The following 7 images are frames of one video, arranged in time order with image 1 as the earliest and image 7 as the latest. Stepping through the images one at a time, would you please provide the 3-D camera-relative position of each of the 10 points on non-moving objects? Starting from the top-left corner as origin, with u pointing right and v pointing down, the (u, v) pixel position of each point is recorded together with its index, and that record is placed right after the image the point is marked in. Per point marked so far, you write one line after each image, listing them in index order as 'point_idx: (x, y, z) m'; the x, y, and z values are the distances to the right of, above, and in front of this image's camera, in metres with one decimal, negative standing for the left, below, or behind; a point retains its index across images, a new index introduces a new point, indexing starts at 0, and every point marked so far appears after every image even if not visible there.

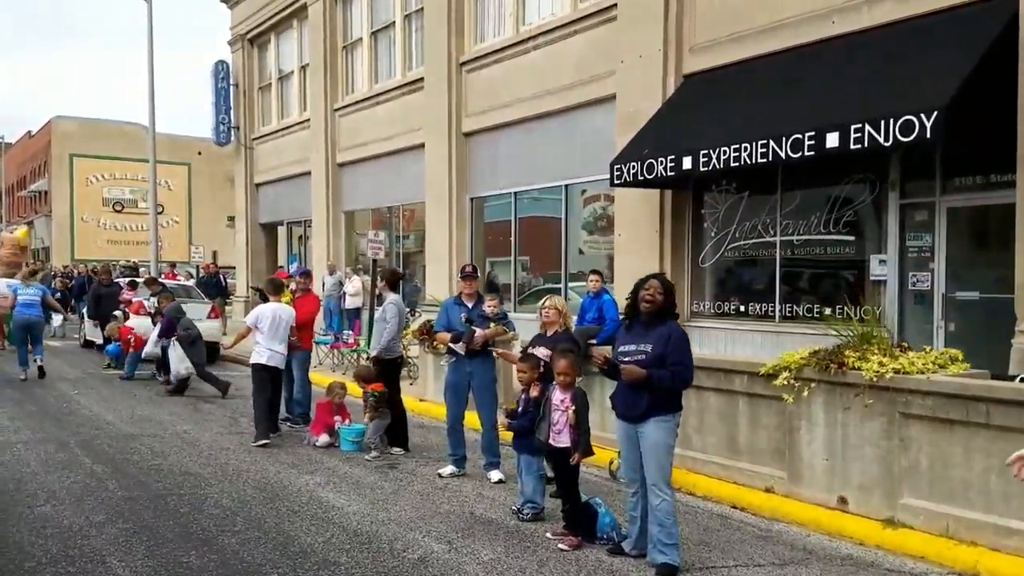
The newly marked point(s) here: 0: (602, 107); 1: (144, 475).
0: (+1.4, +2.8, +13.3) m
1: (-2.7, -1.4, +6.5) m
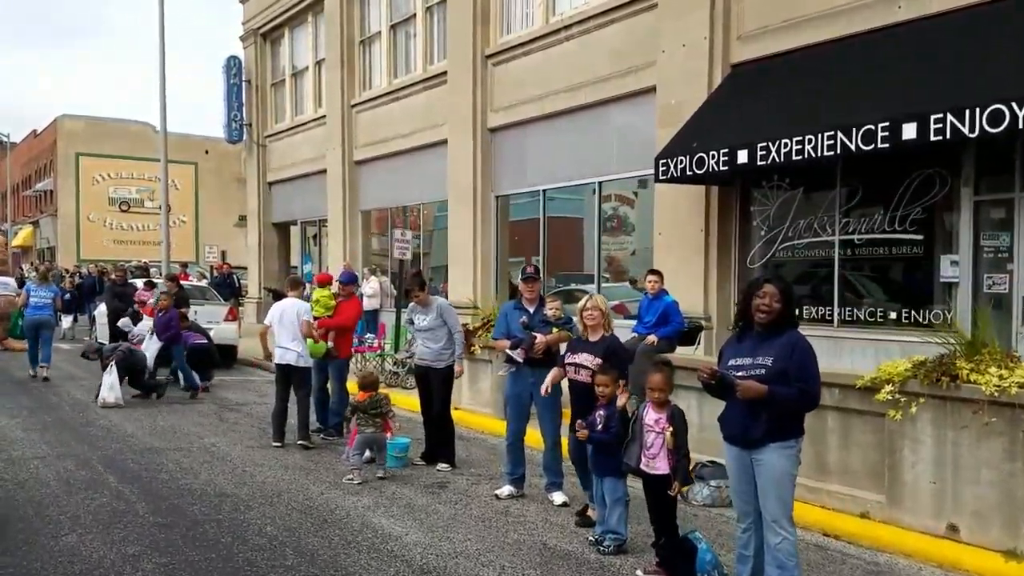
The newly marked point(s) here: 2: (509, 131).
0: (+1.9, +2.7, +12.7) m
1: (-2.3, -1.4, +5.9) m
2: (-0.1, +2.8, +15.7) m
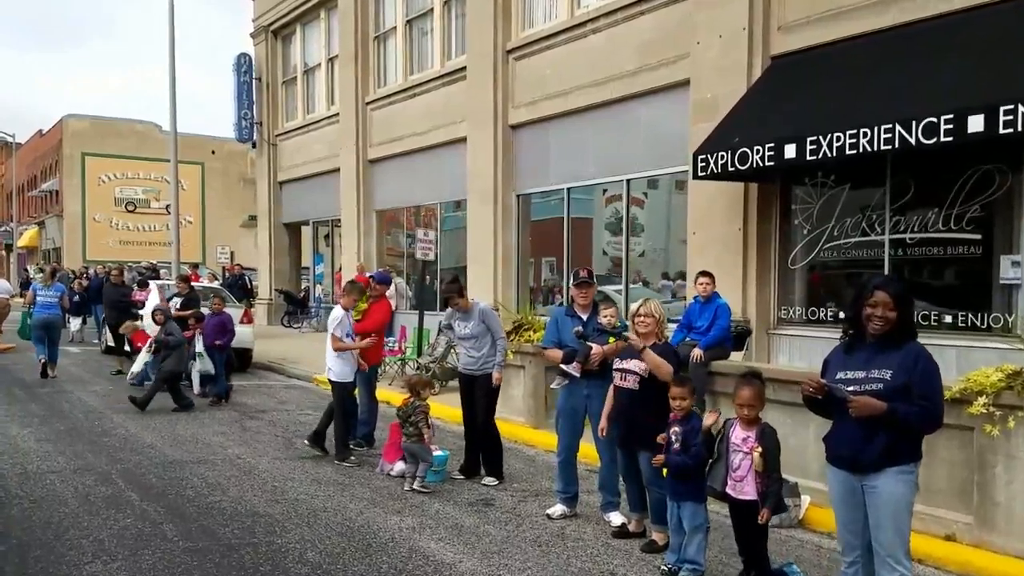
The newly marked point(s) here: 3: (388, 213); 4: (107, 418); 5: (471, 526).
0: (+2.2, +2.7, +12.2) m
1: (-1.9, -1.4, +5.5) m
2: (+0.3, +2.8, +15.3) m
3: (-2.8, +1.7, +19.9) m
4: (-4.2, -1.4, +9.1) m
5: (-0.3, -1.5, +5.6) m
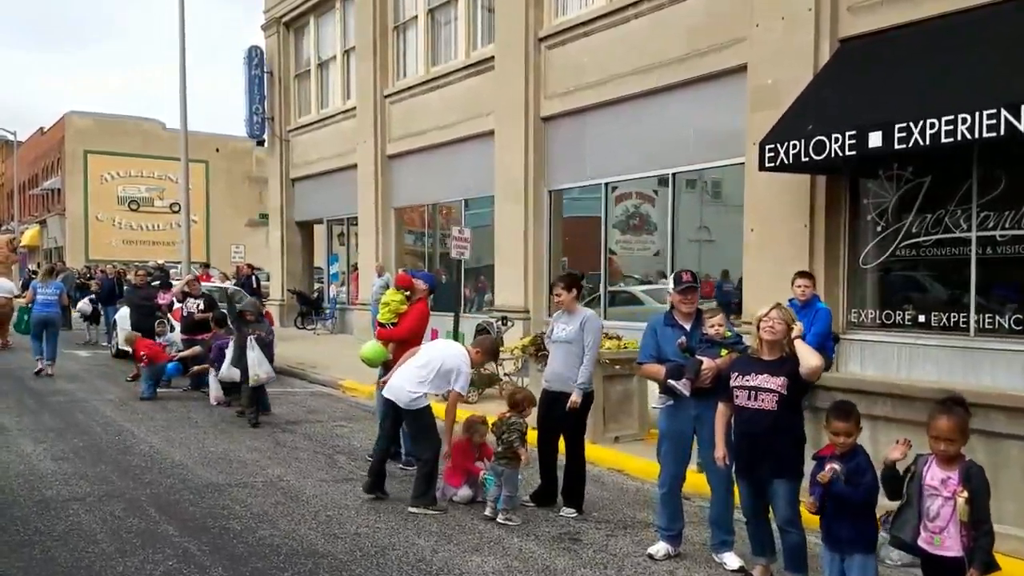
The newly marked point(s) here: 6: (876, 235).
0: (+2.8, +2.7, +11.5) m
1: (-1.4, -1.5, +4.7) m
2: (+0.9, +2.8, +14.5) m
3: (-2.3, +1.7, +19.2) m
4: (-3.7, -1.4, +8.4) m
5: (+0.3, -1.5, +4.8) m
6: (+4.0, +0.6, +9.7) m
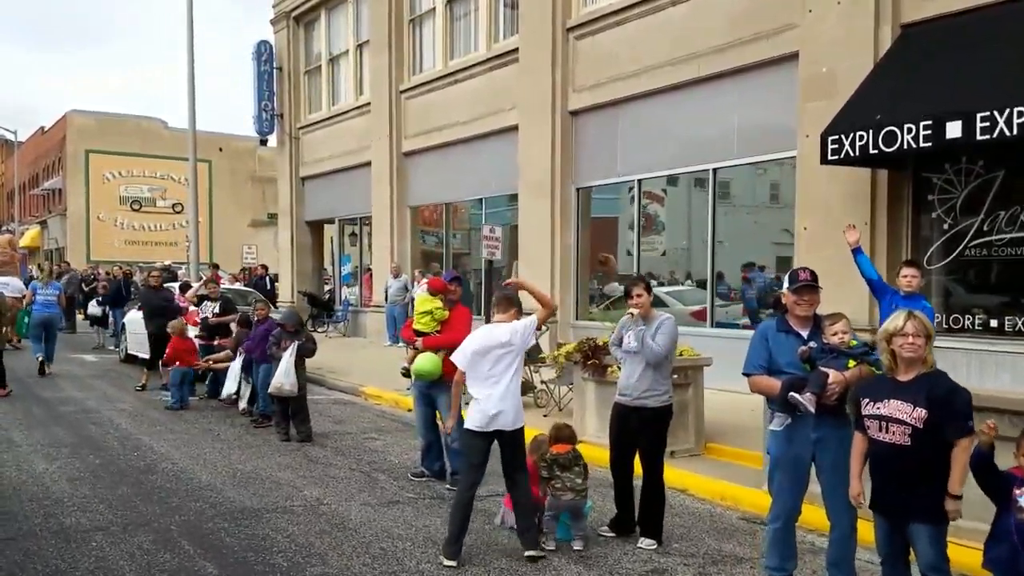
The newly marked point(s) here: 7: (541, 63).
0: (+3.2, +2.7, +10.8) m
1: (-0.9, -1.5, +4.1) m
2: (+1.3, +2.8, +13.9) m
3: (-1.8, +1.7, +18.6) m
4: (-3.3, -1.4, +7.7) m
5: (+0.7, -1.6, +4.2) m
6: (+4.5, +0.6, +9.1) m
7: (+0.5, +3.7, +14.5) m
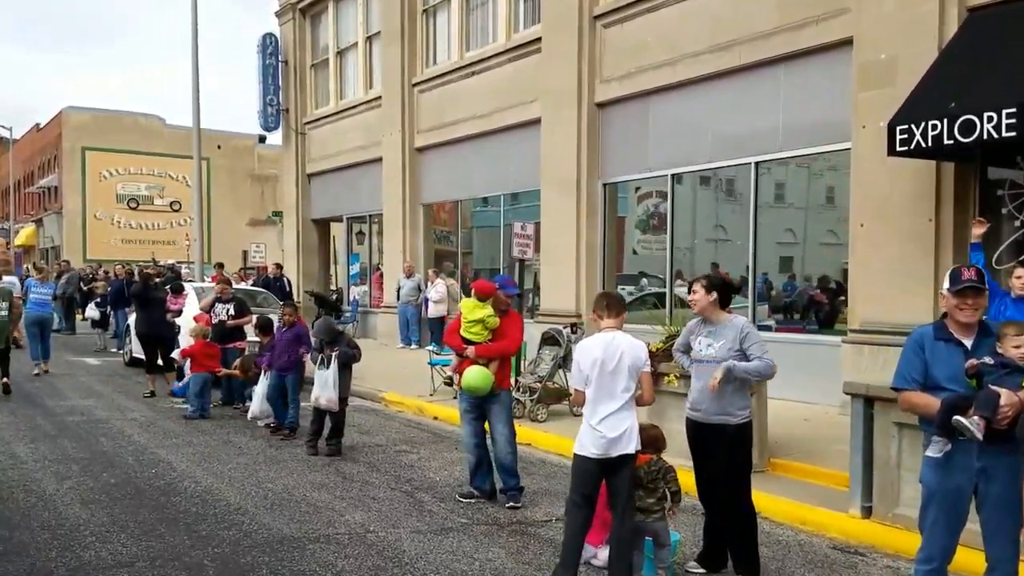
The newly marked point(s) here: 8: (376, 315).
0: (+3.6, +2.7, +10.2) m
1: (-0.5, -1.5, +3.5) m
2: (+1.7, +2.8, +13.2) m
3: (-1.5, +1.7, +17.9) m
4: (-2.8, -1.4, +7.1) m
5: (+1.2, -1.6, +3.6) m
6: (+4.9, +0.6, +8.5) m
7: (+0.9, +3.7, +13.9) m
8: (-3.1, -0.6, +19.7) m
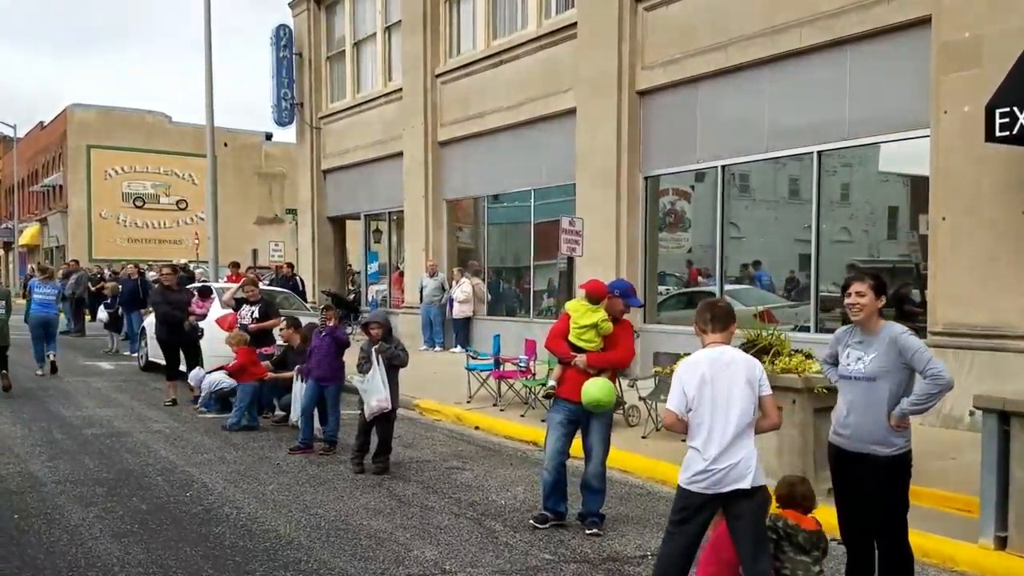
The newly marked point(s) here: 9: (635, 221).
0: (+4.2, +2.7, +9.5) m
1: (0.0, -1.5, +2.8) m
2: (+2.2, +2.8, +12.5) m
3: (-0.9, +1.7, +17.2) m
4: (-2.3, -1.4, +6.4) m
5: (+1.7, -1.6, +2.9) m
6: (+5.4, +0.6, +7.7) m
7: (+1.4, +3.7, +13.1) m
8: (-2.5, -0.6, +19.0) m
9: (+1.9, +1.0, +13.0) m
